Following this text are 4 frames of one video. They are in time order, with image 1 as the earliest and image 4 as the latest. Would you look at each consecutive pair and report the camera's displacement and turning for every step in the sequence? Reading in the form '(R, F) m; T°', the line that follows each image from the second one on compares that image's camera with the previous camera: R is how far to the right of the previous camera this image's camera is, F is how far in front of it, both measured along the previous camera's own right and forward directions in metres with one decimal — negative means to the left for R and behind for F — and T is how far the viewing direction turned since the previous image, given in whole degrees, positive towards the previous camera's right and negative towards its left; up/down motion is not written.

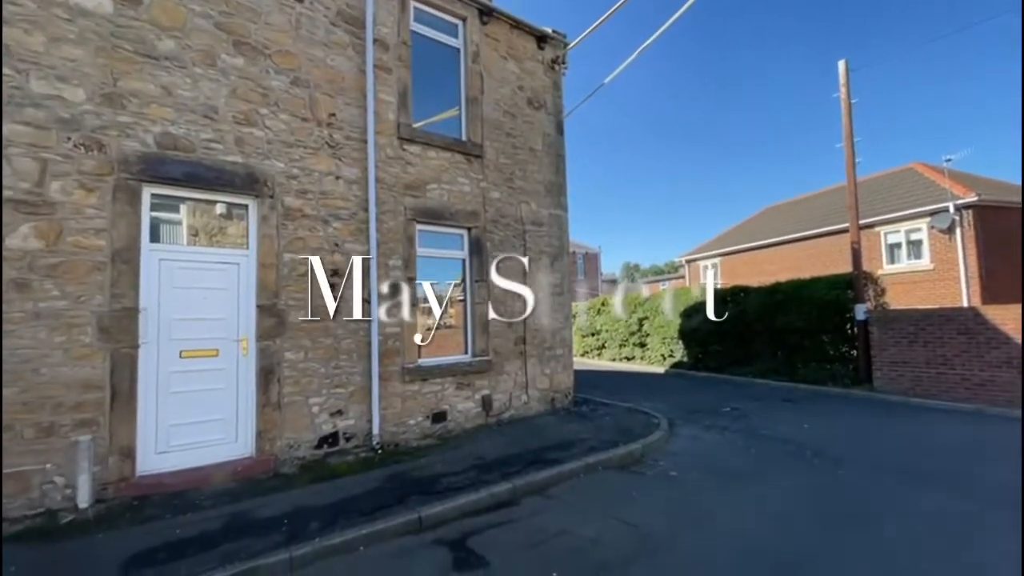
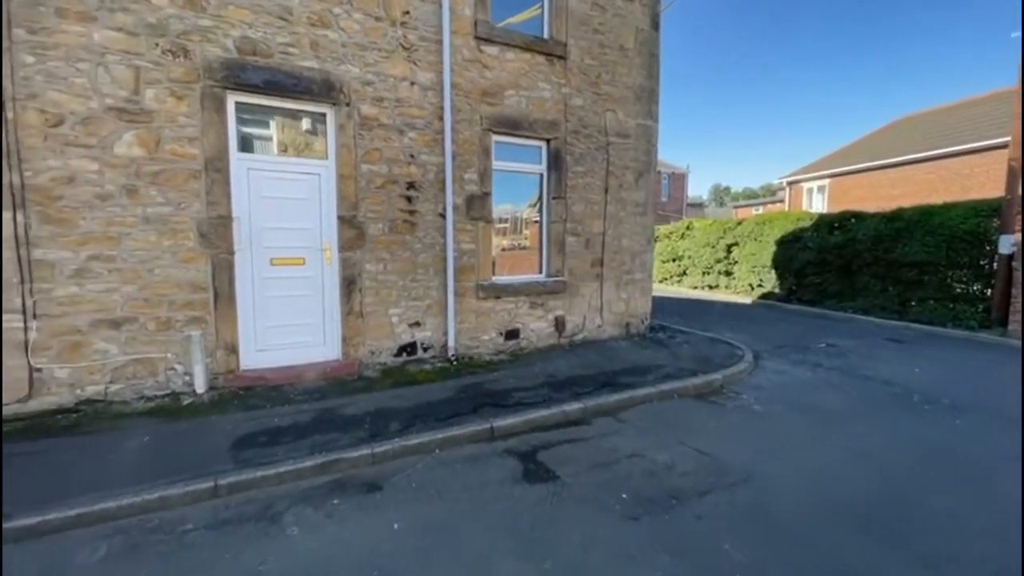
(0.0, +0.2) m; -9°
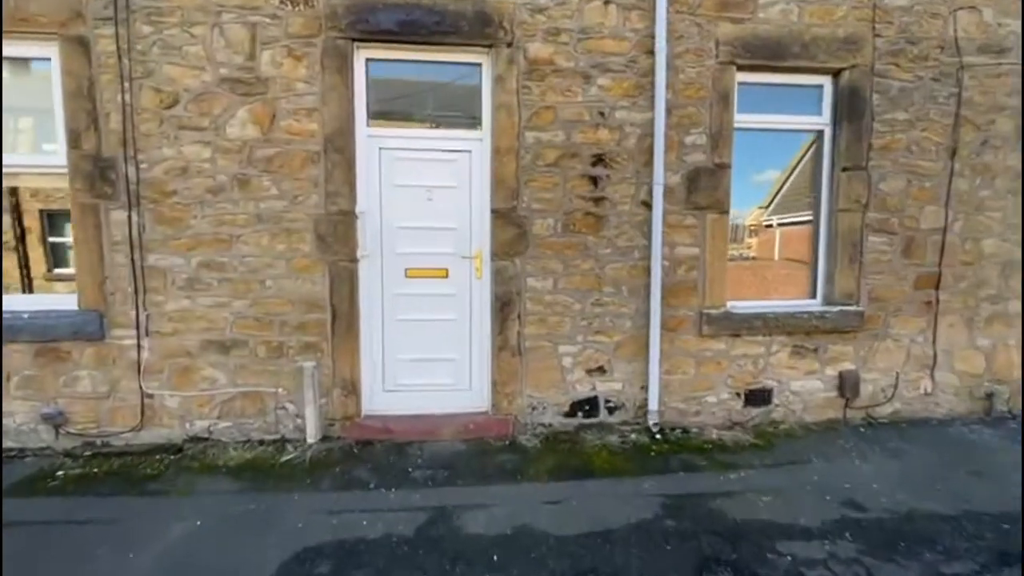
(-0.3, +2.1) m; -24°
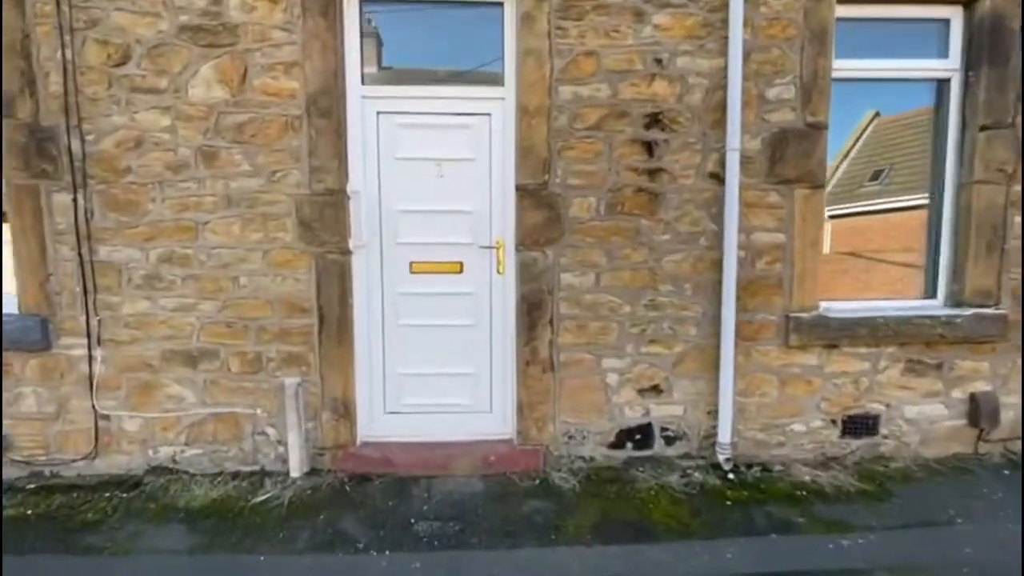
(0.0, +0.8) m; -3°
